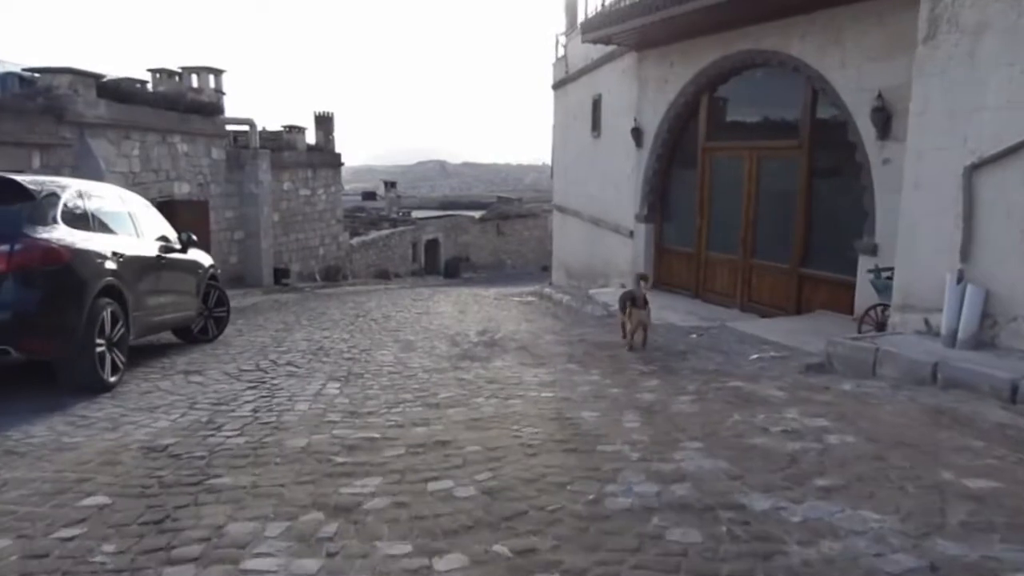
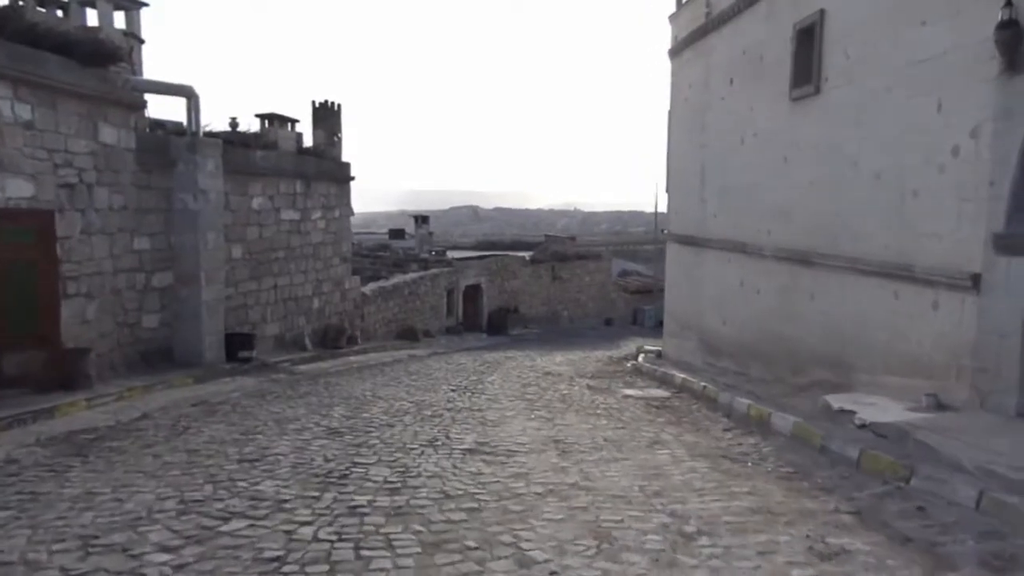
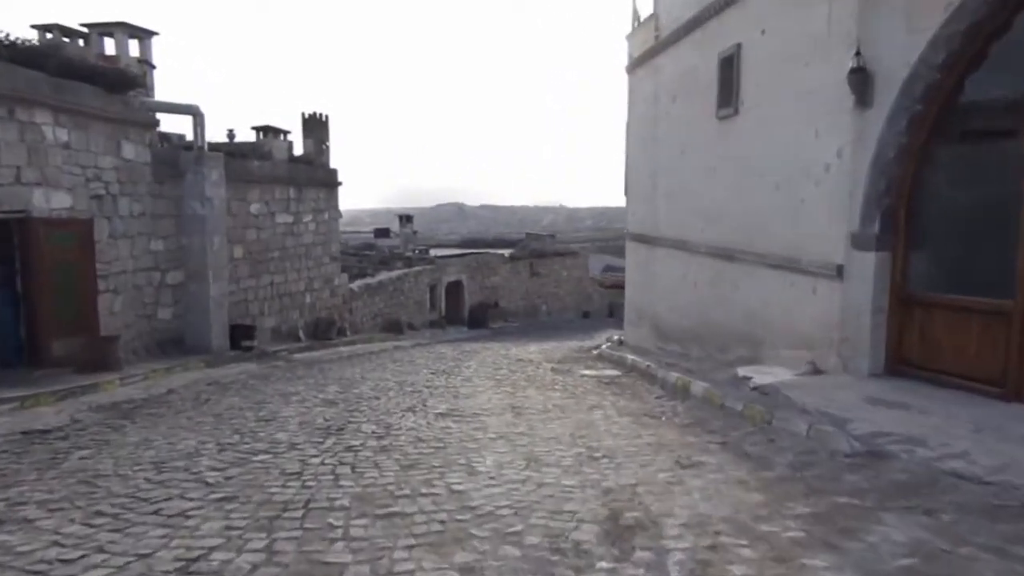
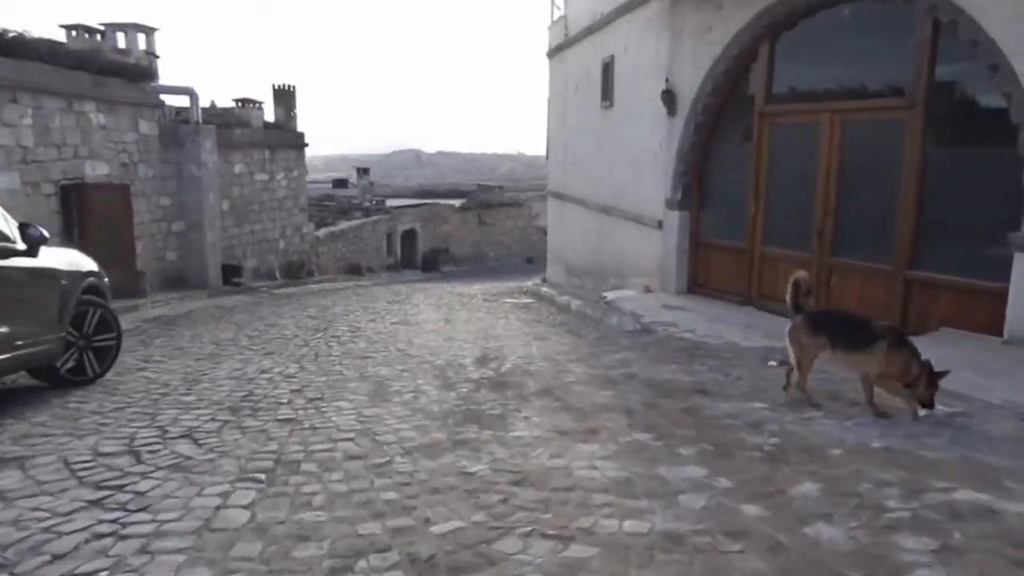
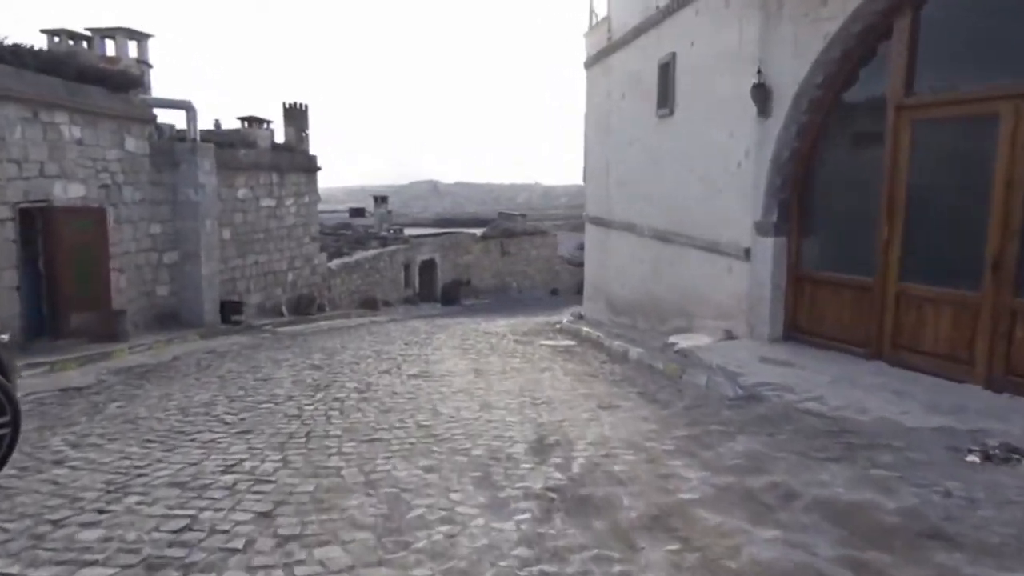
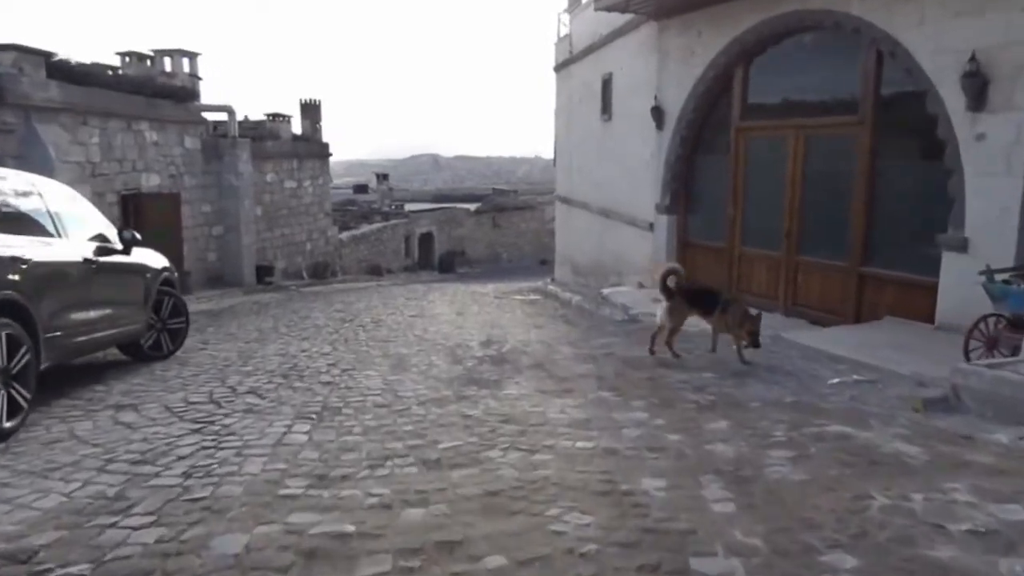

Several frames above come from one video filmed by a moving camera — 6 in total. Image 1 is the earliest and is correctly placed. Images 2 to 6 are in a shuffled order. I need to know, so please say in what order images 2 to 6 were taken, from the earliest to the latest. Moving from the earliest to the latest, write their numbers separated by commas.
6, 4, 5, 3, 2
